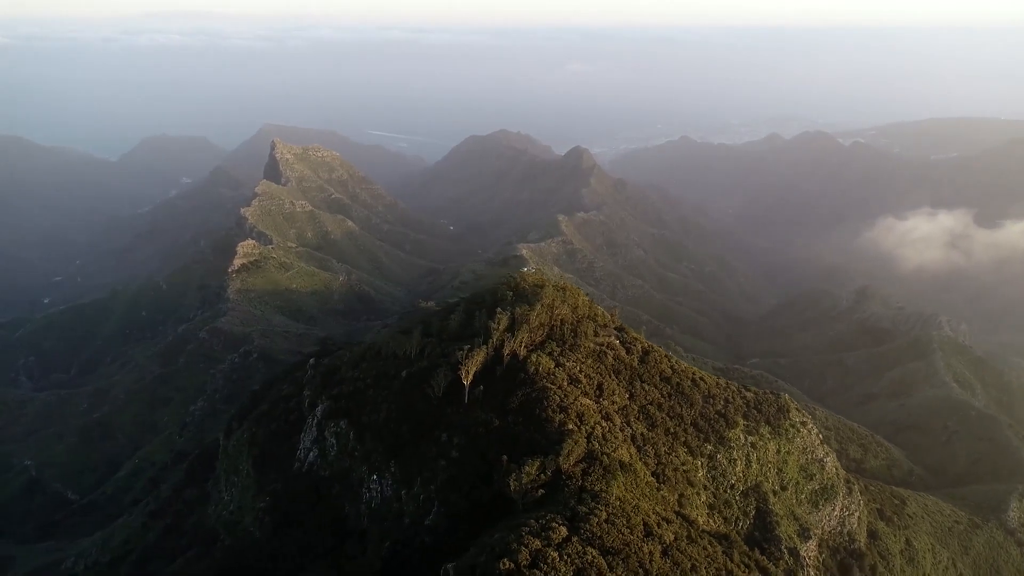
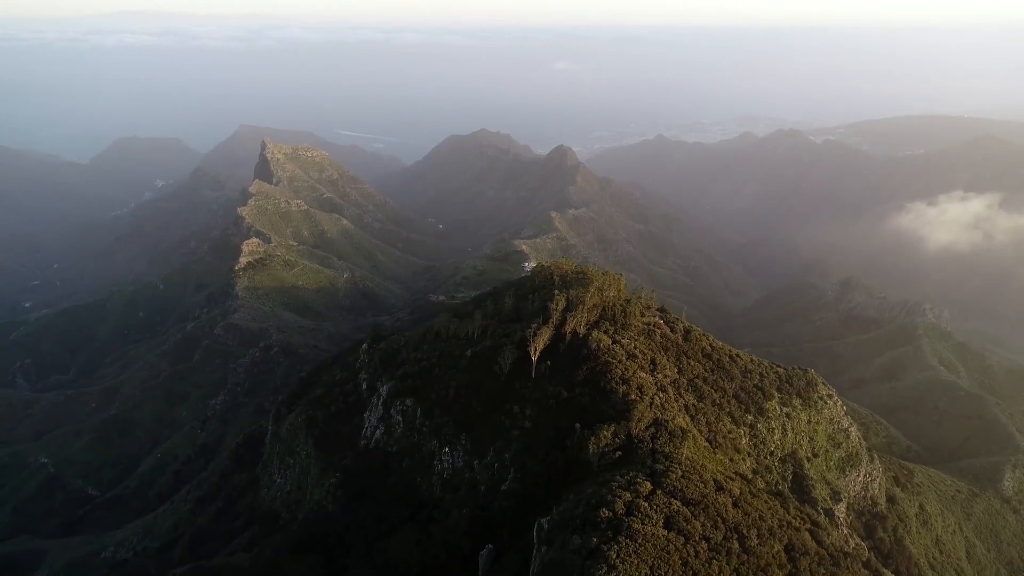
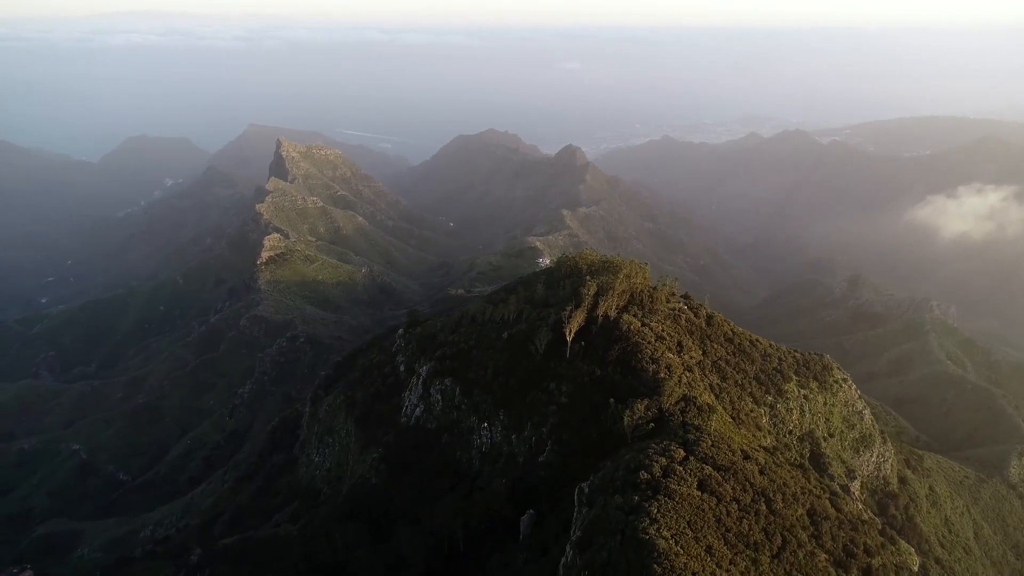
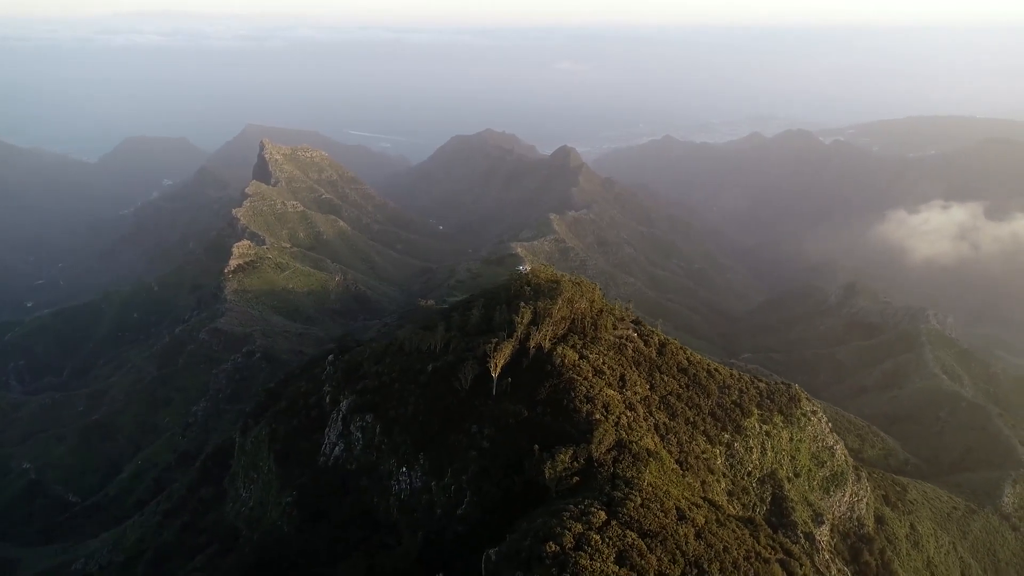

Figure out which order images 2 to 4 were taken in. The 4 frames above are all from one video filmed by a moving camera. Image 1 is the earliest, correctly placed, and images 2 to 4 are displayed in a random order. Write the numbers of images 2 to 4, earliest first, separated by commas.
4, 2, 3
